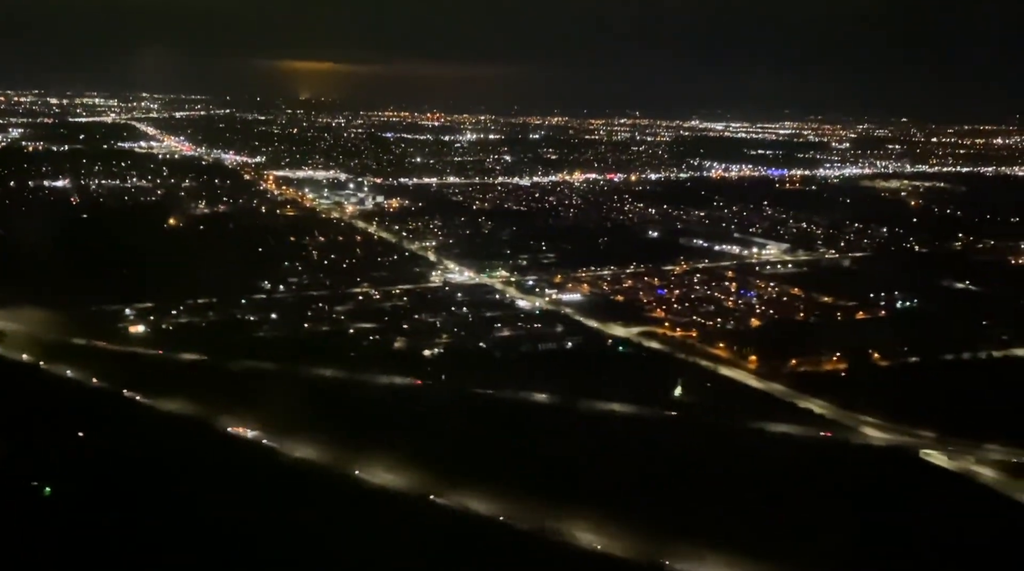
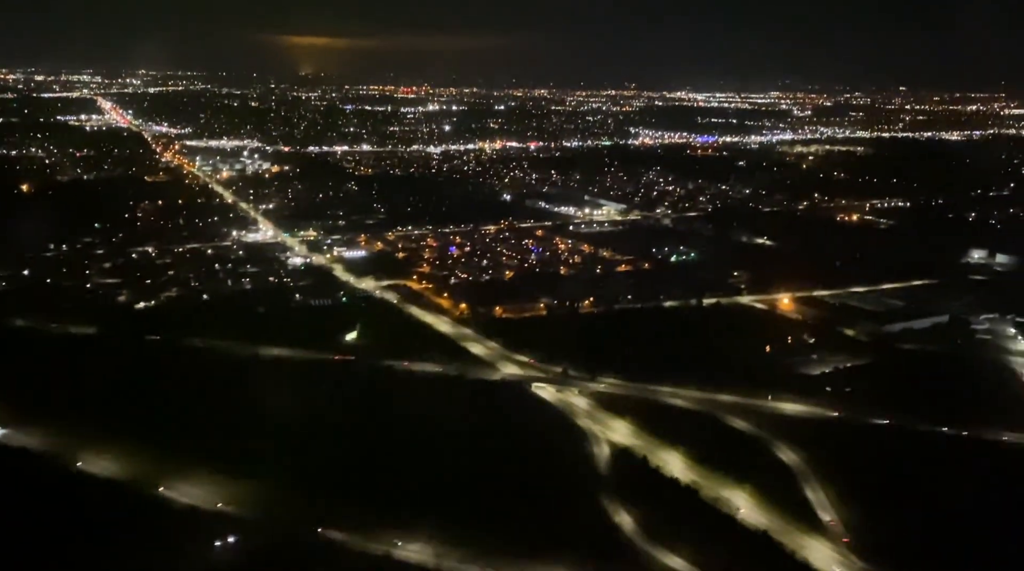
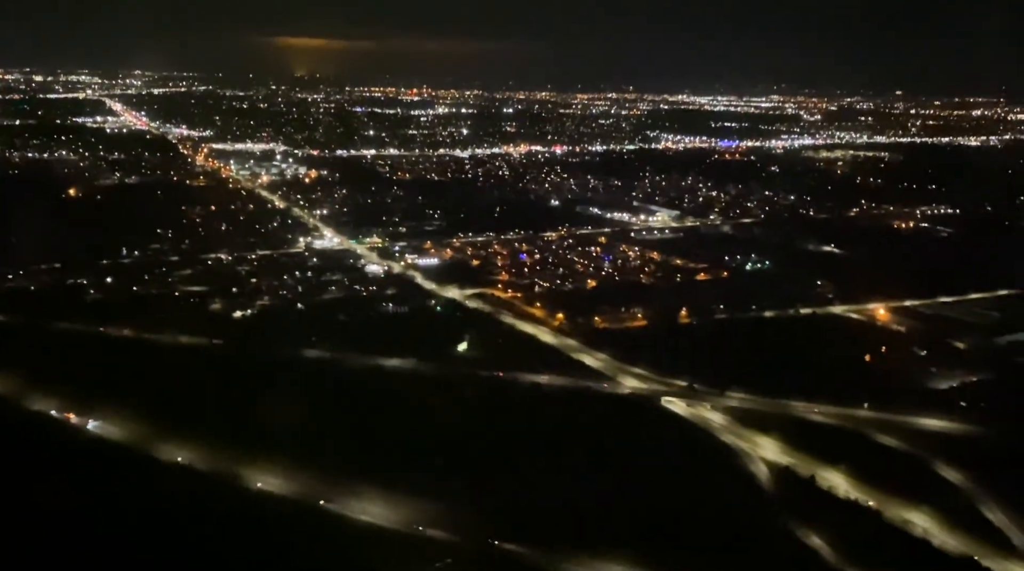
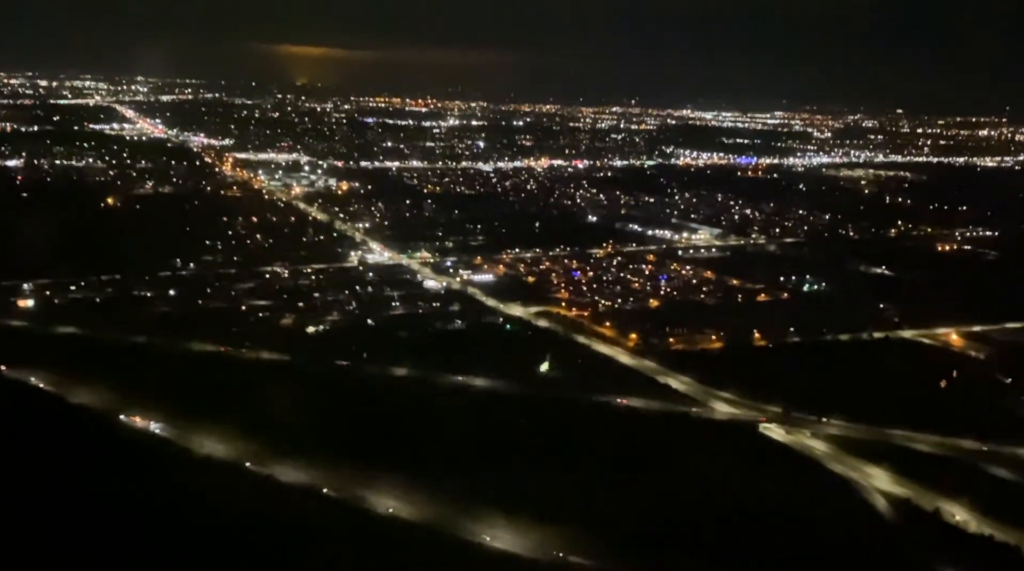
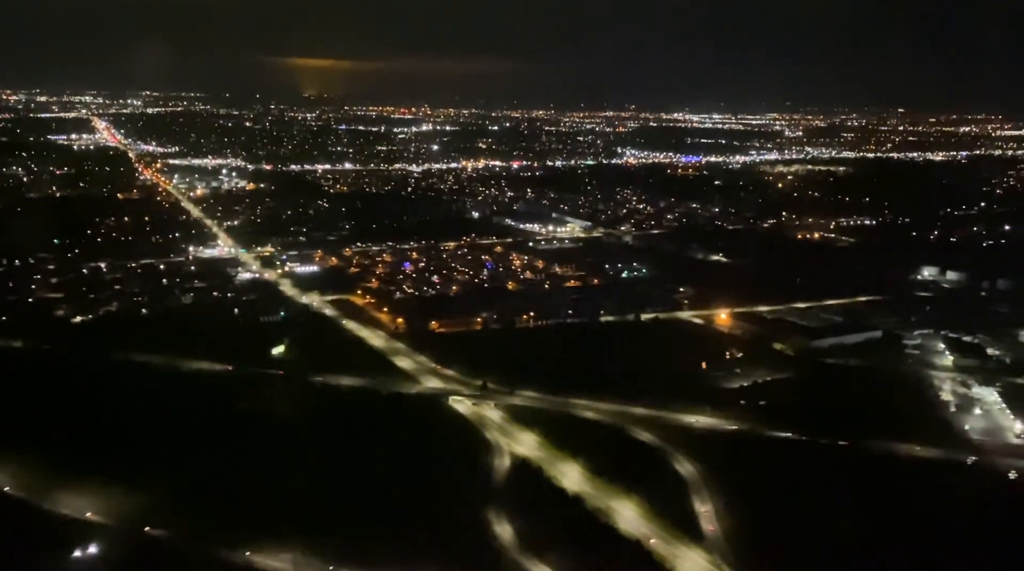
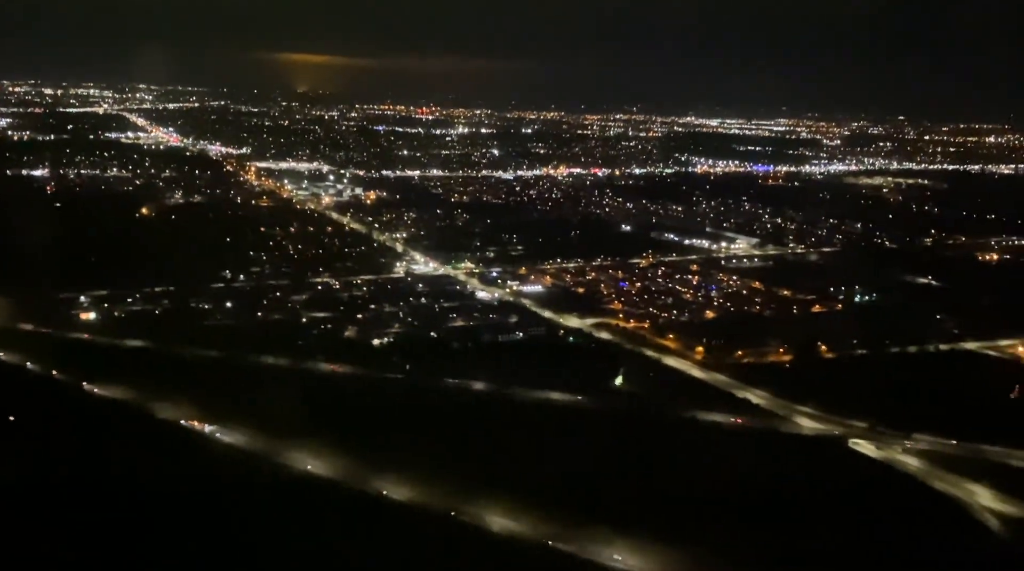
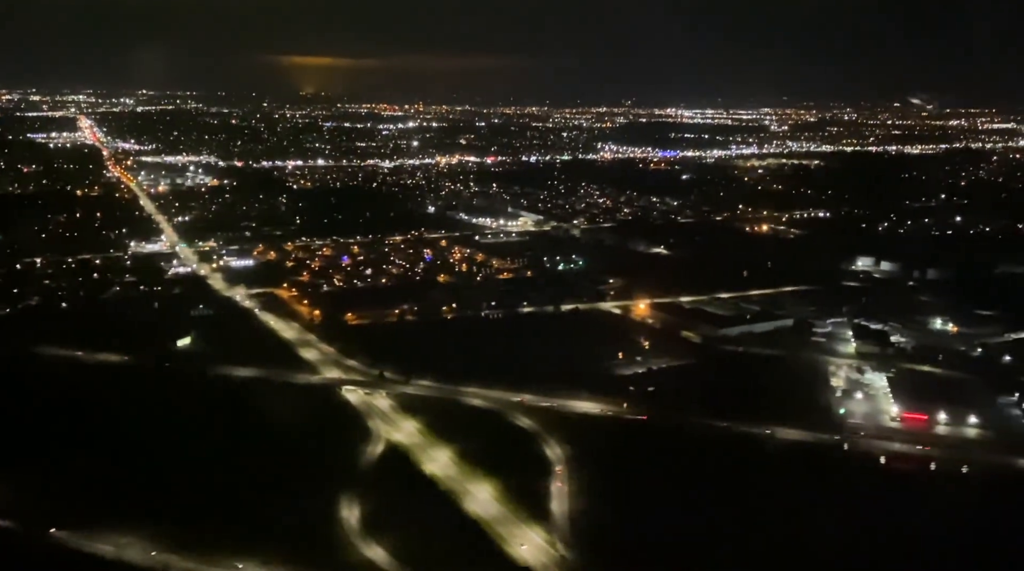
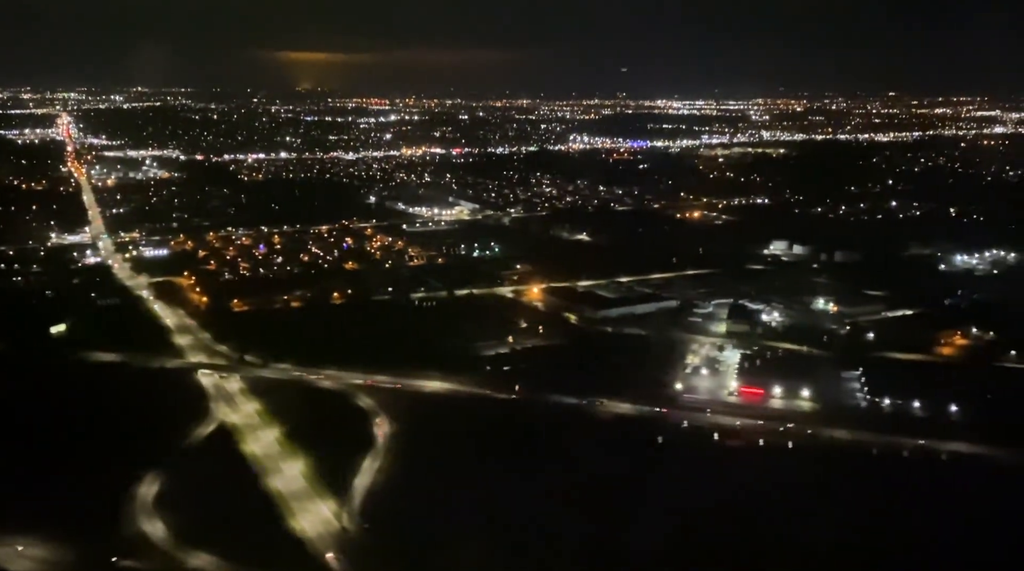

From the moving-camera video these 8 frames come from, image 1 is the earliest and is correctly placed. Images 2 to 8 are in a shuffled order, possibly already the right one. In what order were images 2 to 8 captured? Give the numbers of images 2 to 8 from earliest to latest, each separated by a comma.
6, 4, 3, 2, 5, 7, 8
